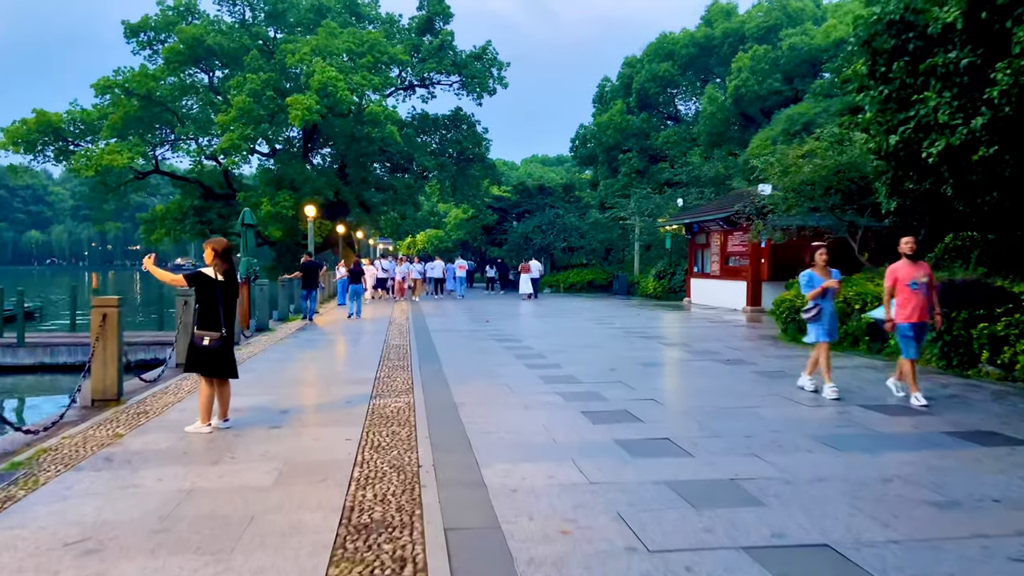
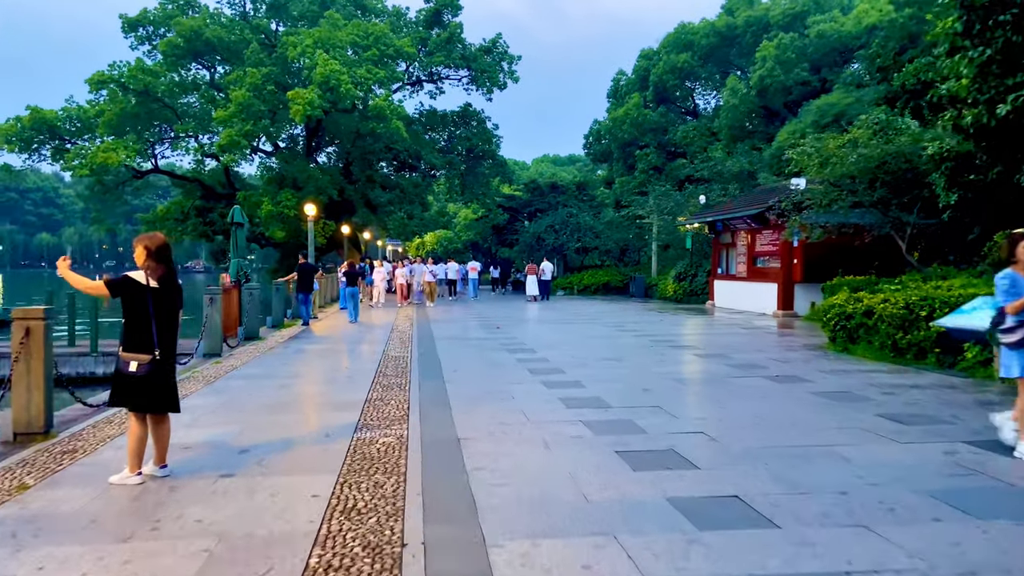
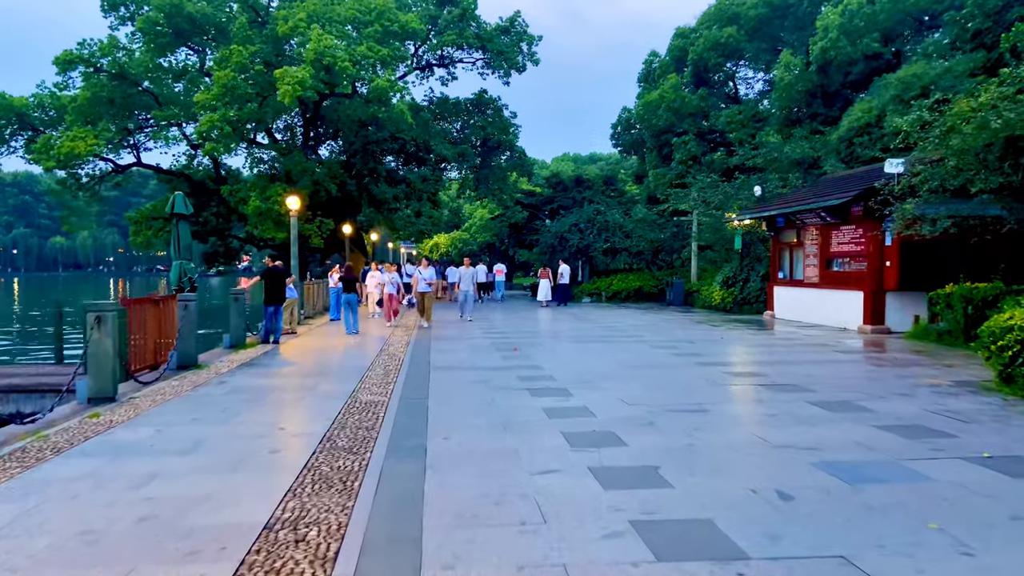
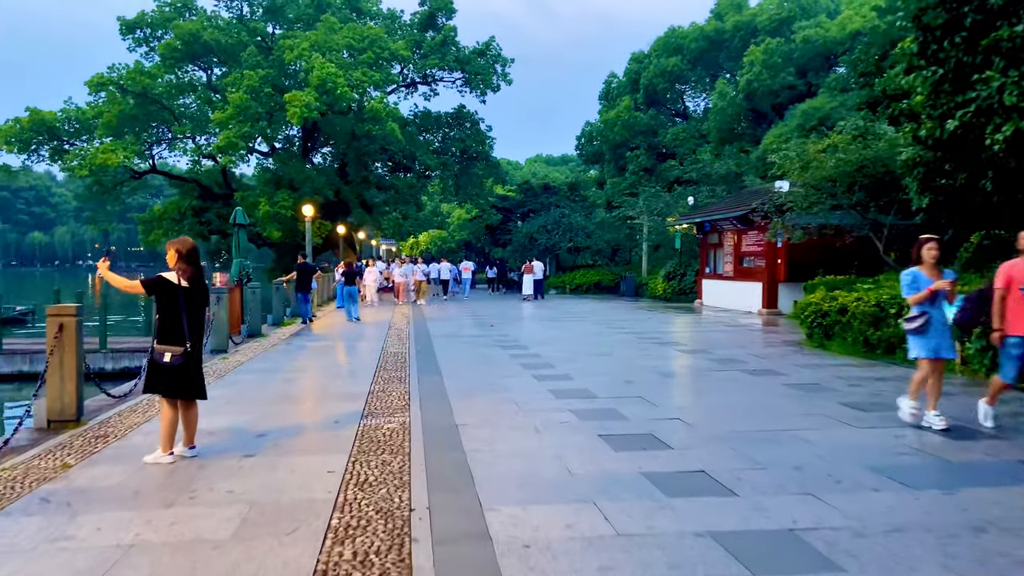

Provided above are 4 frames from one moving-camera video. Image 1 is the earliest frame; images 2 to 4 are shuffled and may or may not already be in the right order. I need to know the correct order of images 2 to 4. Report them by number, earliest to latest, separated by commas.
4, 2, 3
